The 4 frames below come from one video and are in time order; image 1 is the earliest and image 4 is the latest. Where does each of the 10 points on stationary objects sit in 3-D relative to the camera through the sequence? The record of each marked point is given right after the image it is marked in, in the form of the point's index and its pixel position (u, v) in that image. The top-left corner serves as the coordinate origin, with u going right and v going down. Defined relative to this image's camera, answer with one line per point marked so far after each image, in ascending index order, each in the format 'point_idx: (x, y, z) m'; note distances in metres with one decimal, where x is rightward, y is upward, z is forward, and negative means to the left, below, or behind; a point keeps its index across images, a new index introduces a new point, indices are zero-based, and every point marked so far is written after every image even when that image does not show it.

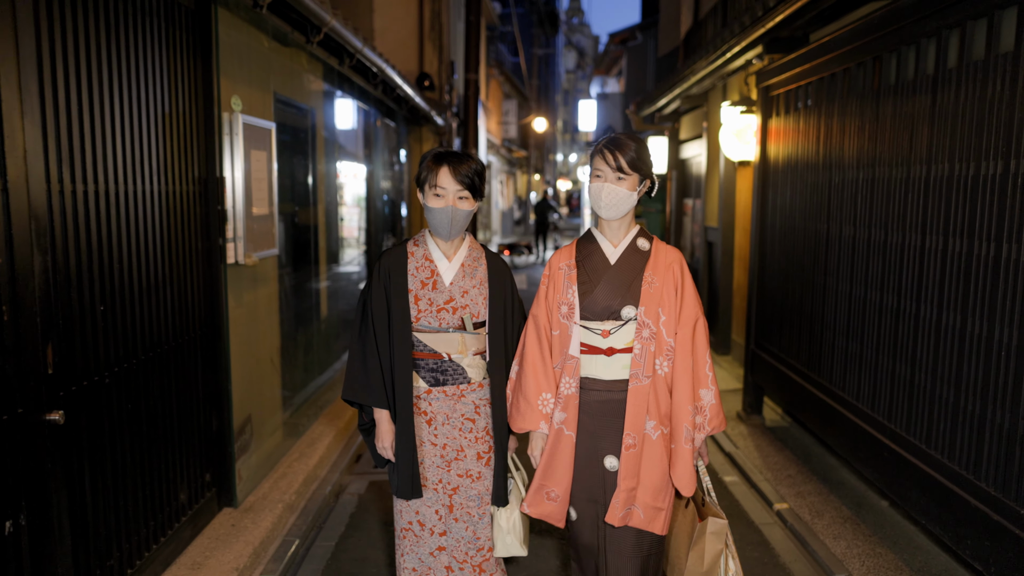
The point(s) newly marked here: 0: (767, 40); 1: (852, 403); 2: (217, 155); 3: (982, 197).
0: (+2.4, +2.3, +6.4) m
1: (+2.4, -0.8, +4.8) m
2: (-1.9, +0.9, +4.5) m
3: (+2.4, +0.5, +3.4) m
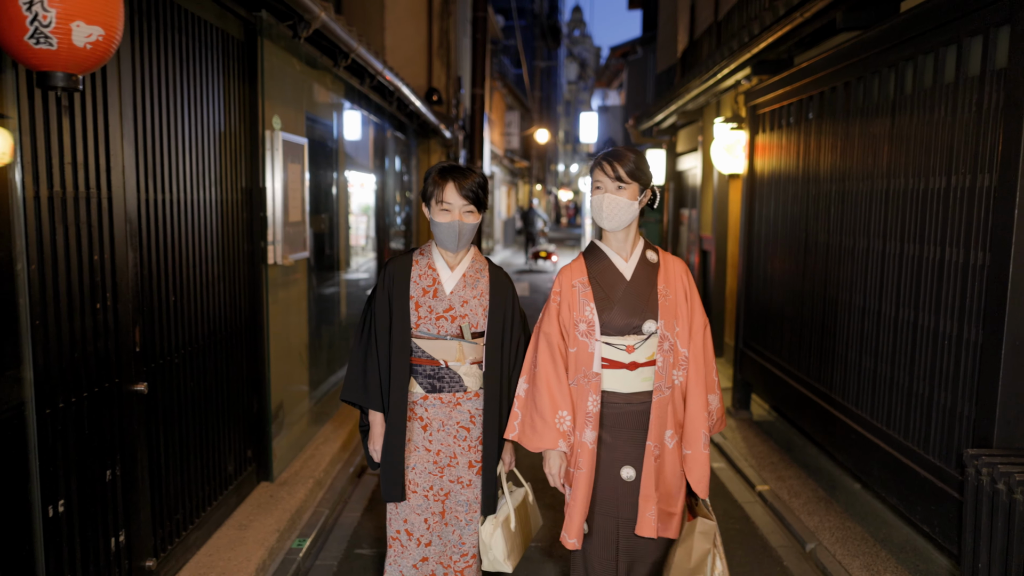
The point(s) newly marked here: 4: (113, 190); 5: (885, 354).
0: (+2.4, +2.3, +7.0) m
1: (+2.4, -0.8, +5.3) m
2: (-1.8, +0.9, +5.0) m
3: (+2.4, +0.5, +4.0) m
4: (-1.8, +0.5, +3.2) m
5: (+2.4, -0.4, +4.5) m
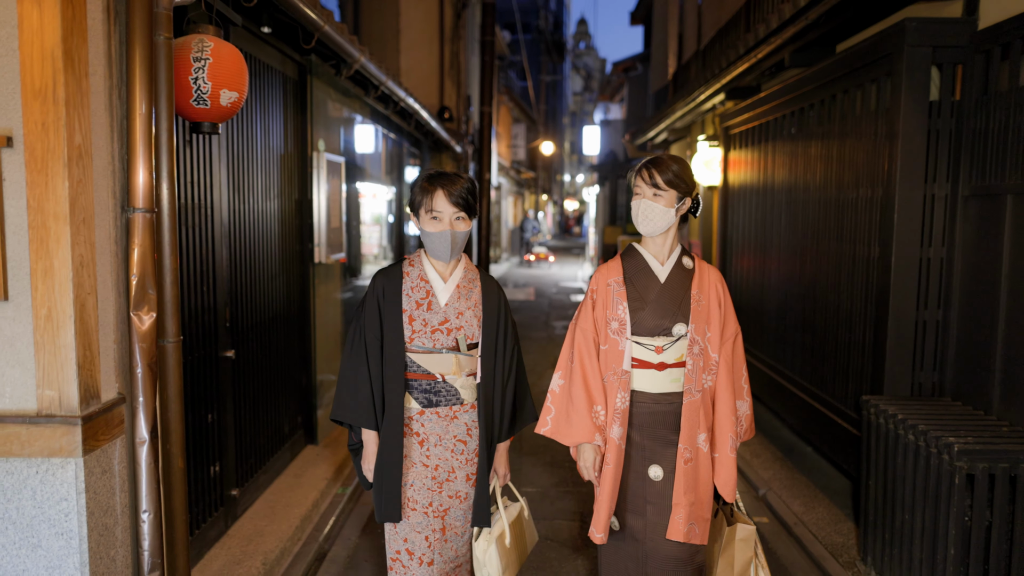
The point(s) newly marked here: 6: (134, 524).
0: (+2.5, +2.3, +8.0) m
1: (+2.5, -0.8, +6.3) m
2: (-1.8, +0.9, +6.1) m
3: (+2.5, +0.5, +5.0) m
4: (-1.8, +0.5, +4.3) m
5: (+2.4, -0.4, +5.5) m
6: (-1.5, -0.9, +2.7) m
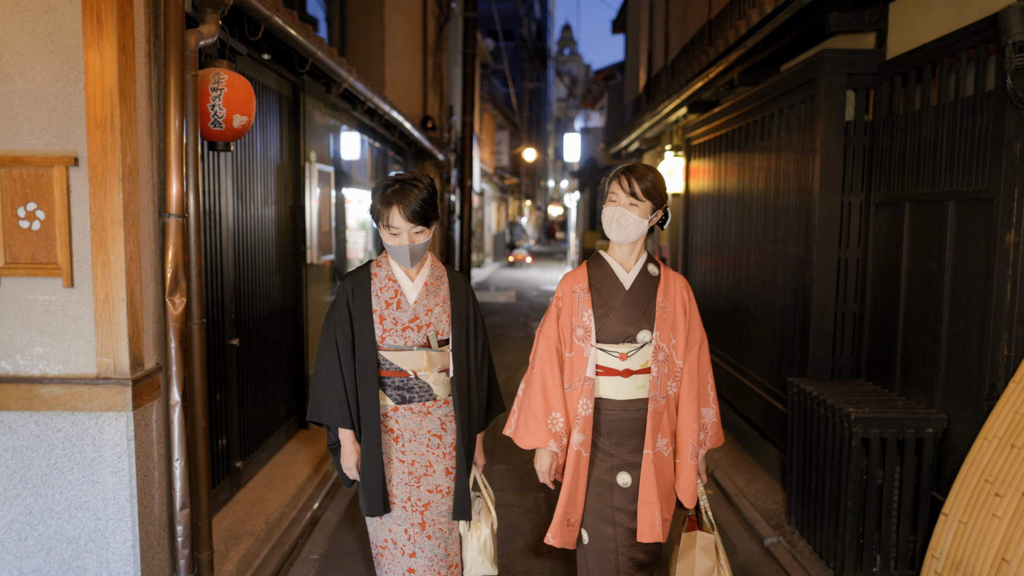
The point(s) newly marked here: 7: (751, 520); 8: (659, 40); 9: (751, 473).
0: (+2.2, +2.3, +8.7) m
1: (+2.2, -0.7, +7.0) m
2: (-2.0, +0.9, +6.7) m
3: (+2.2, +0.6, +5.7) m
4: (-2.0, +0.6, +4.9) m
5: (+2.2, -0.3, +6.2) m
6: (-1.6, -0.9, +3.3) m
7: (+1.8, -1.7, +5.1) m
8: (+2.6, +4.3, +12.1) m
9: (+2.0, -1.6, +6.0) m
